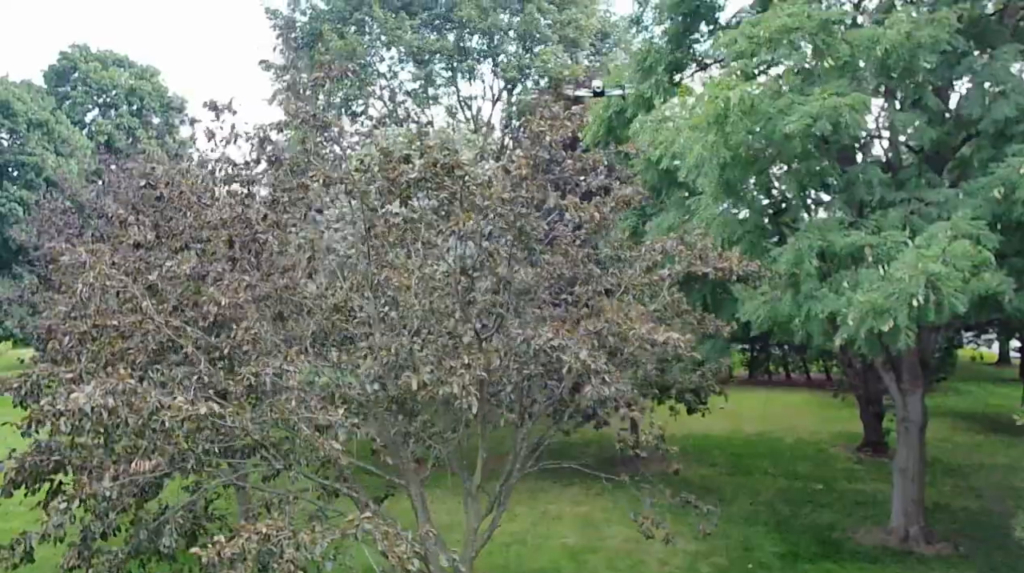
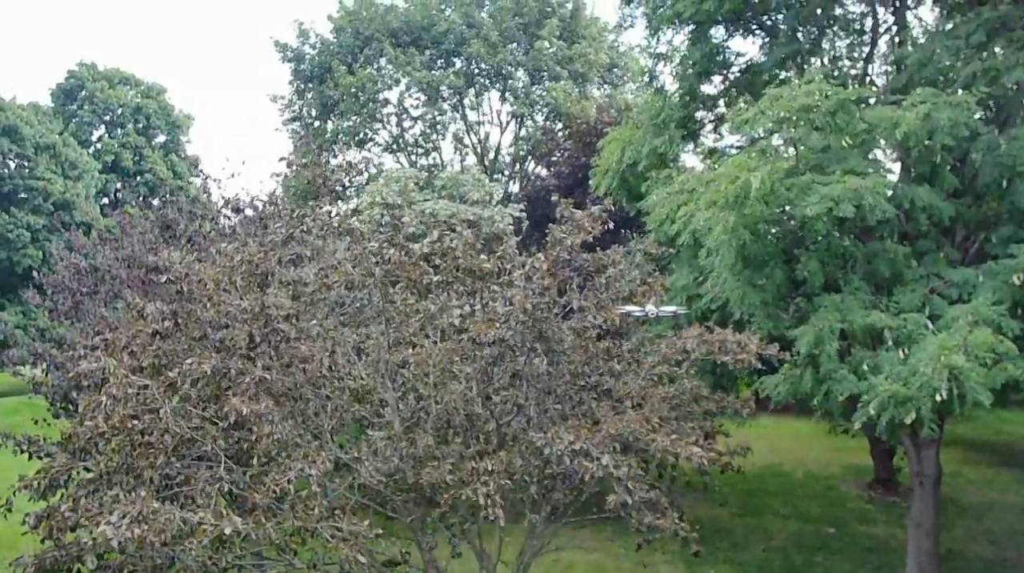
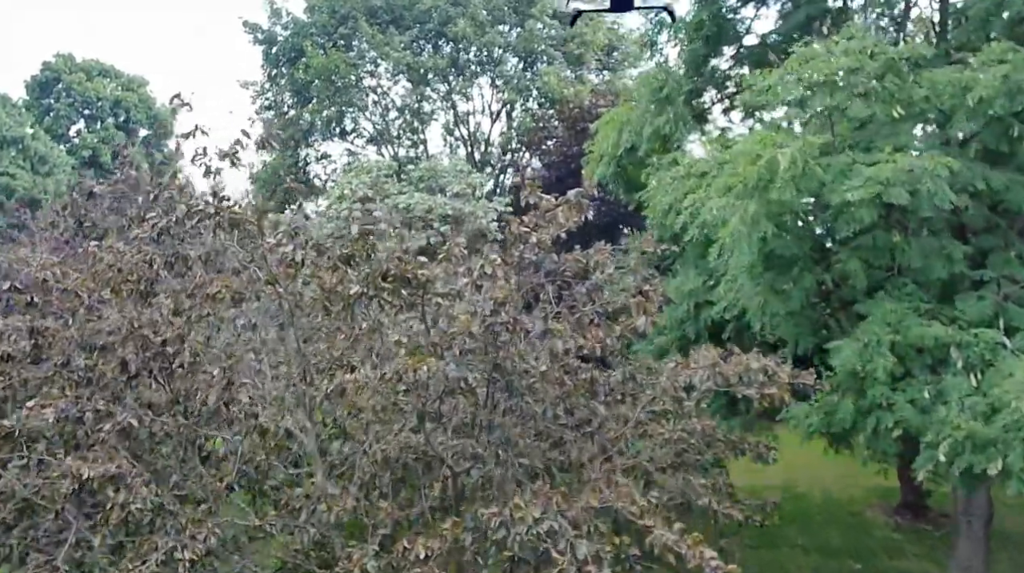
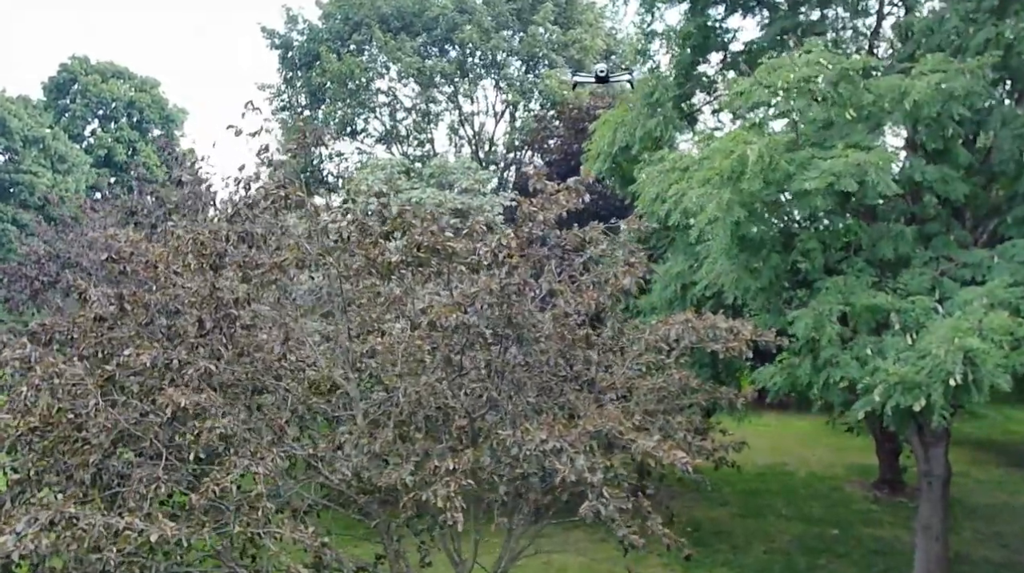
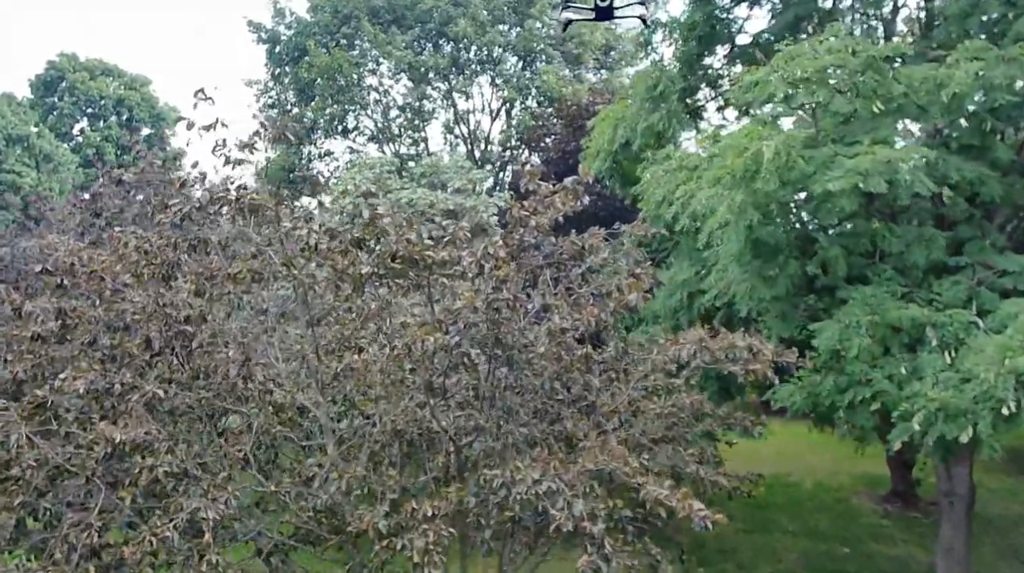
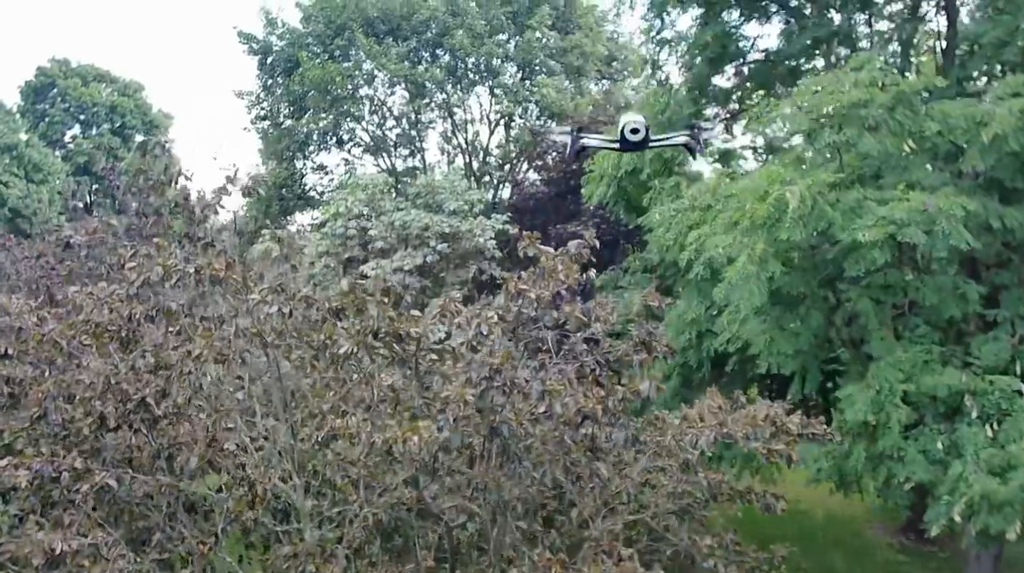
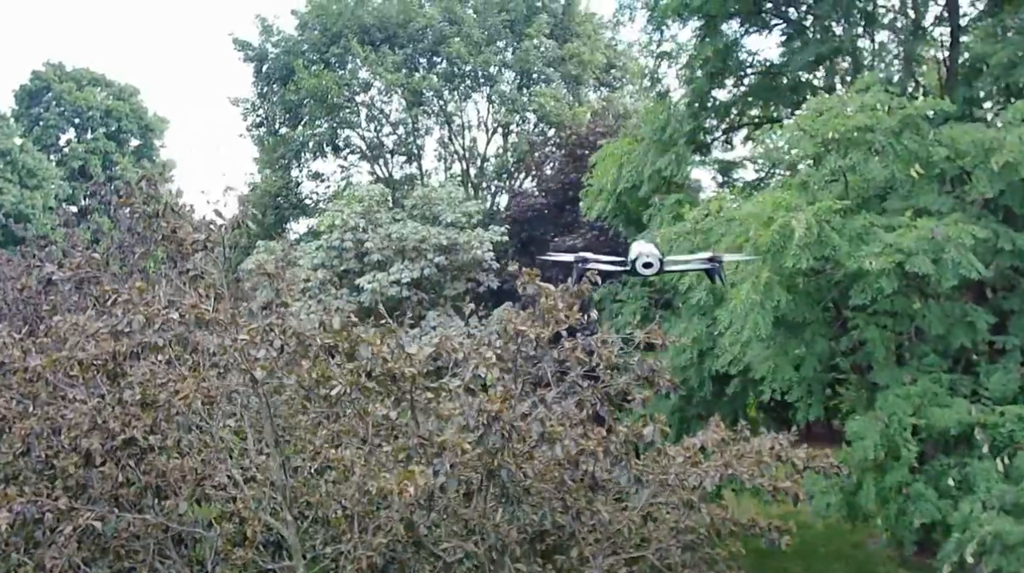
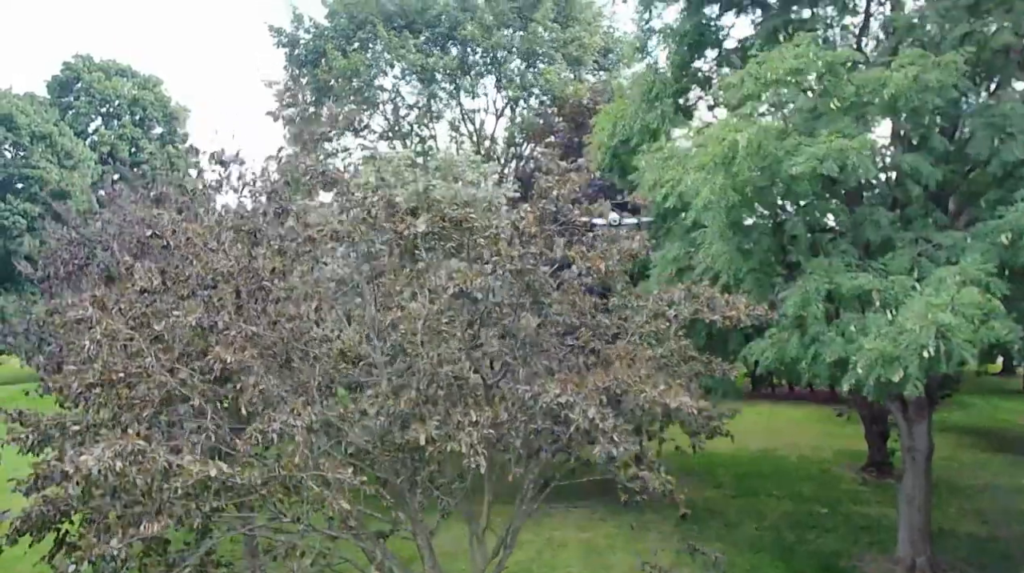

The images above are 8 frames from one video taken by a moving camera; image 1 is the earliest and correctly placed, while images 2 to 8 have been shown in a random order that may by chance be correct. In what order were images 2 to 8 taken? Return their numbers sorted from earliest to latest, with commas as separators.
8, 2, 4, 5, 3, 6, 7
